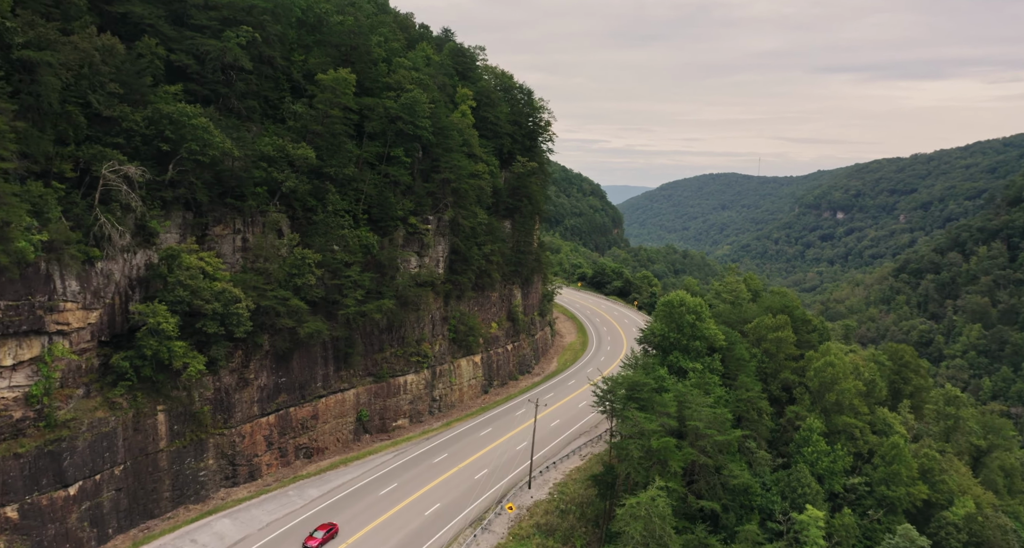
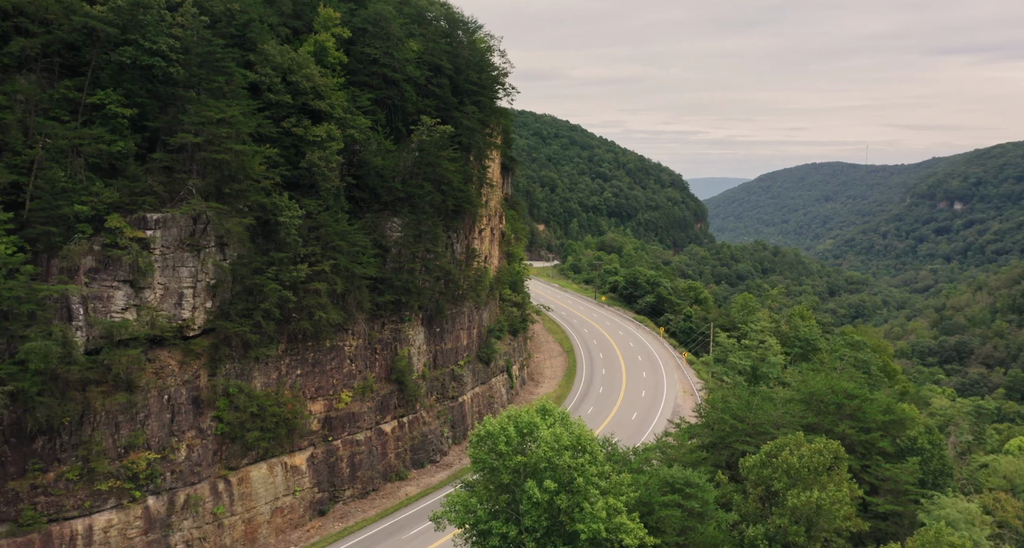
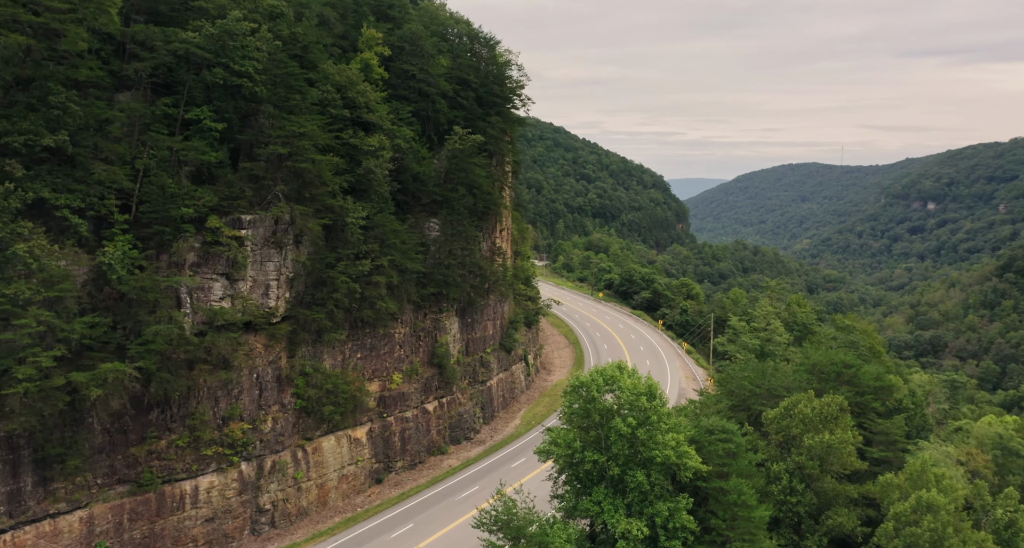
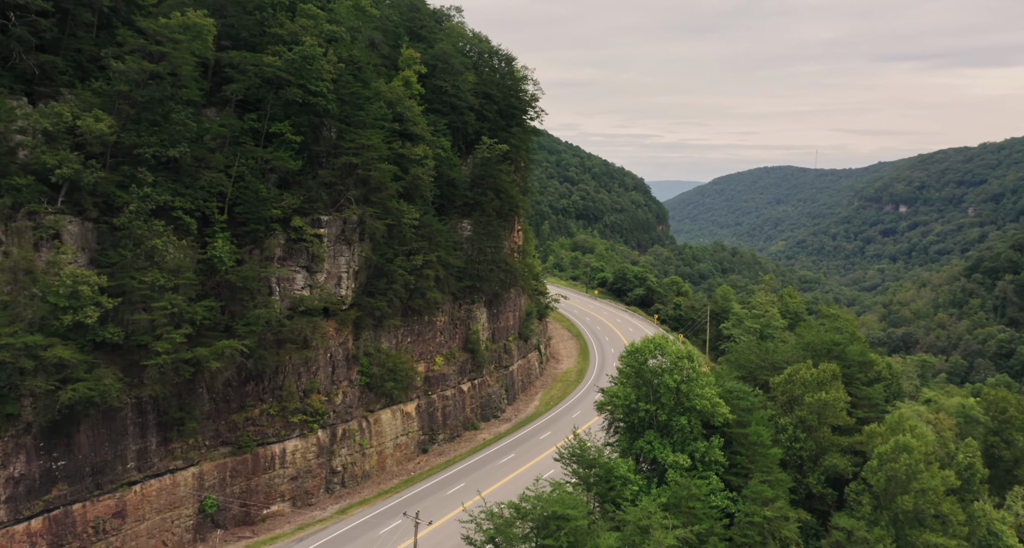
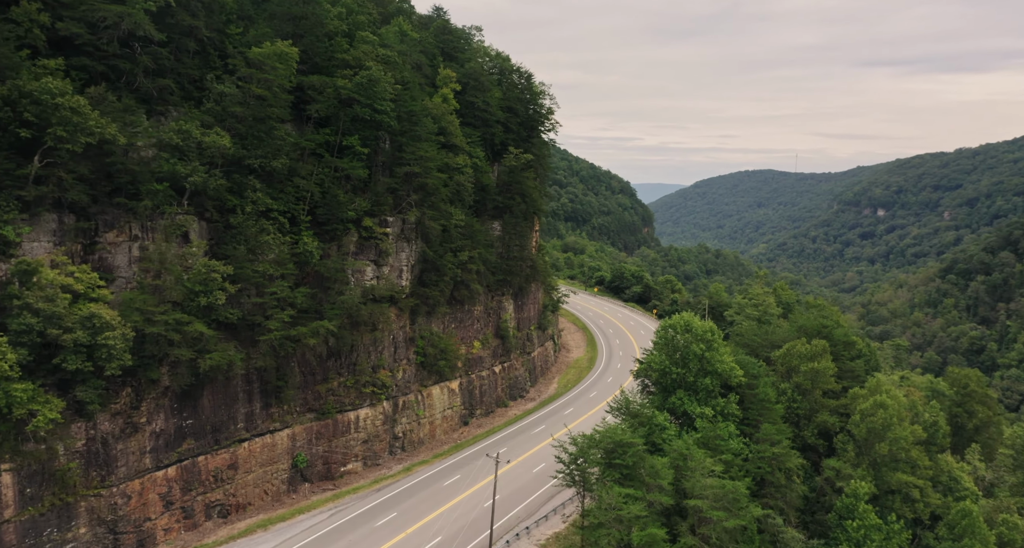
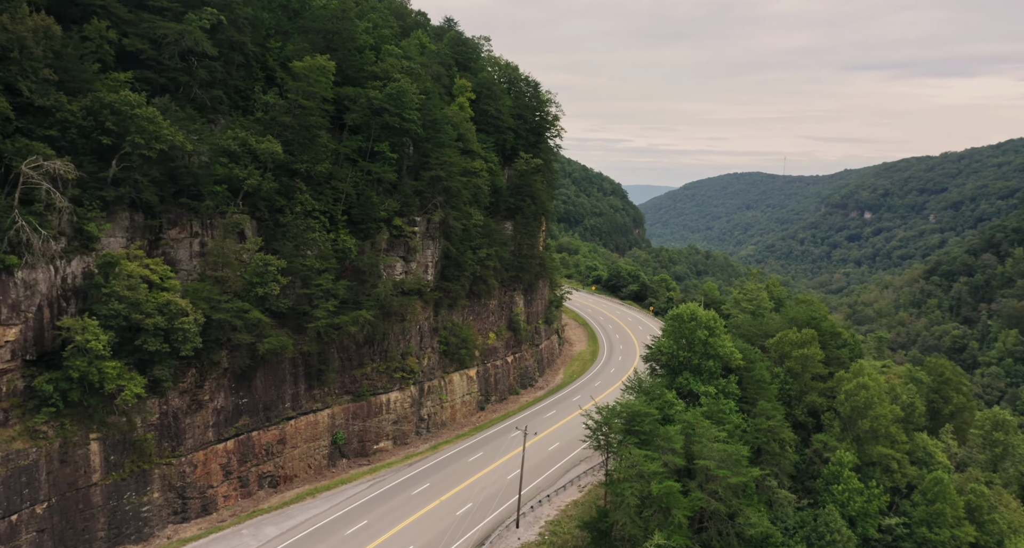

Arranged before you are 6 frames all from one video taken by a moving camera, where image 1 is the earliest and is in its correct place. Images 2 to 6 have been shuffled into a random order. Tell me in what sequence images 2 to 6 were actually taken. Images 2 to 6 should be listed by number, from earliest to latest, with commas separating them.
6, 5, 4, 3, 2
